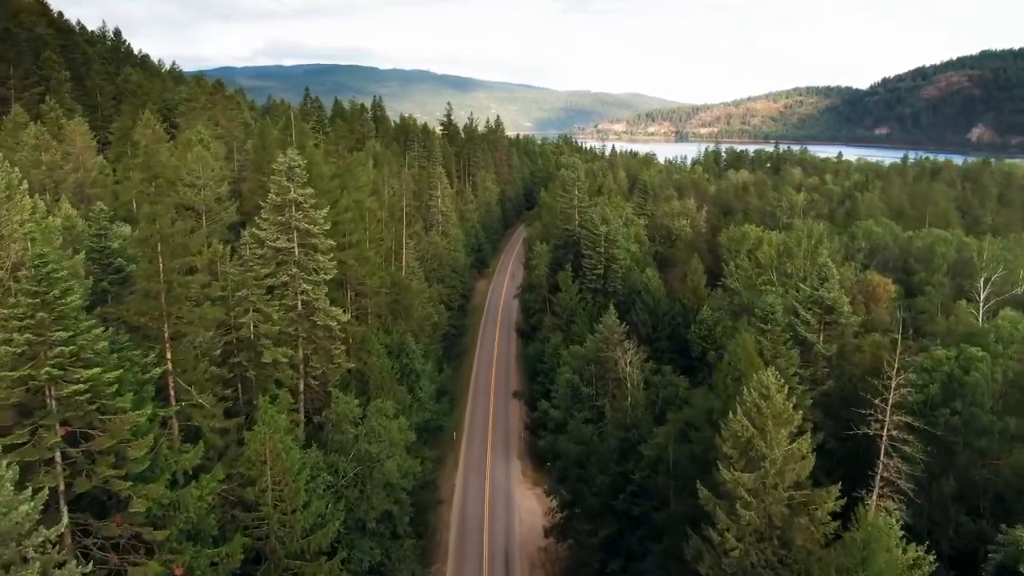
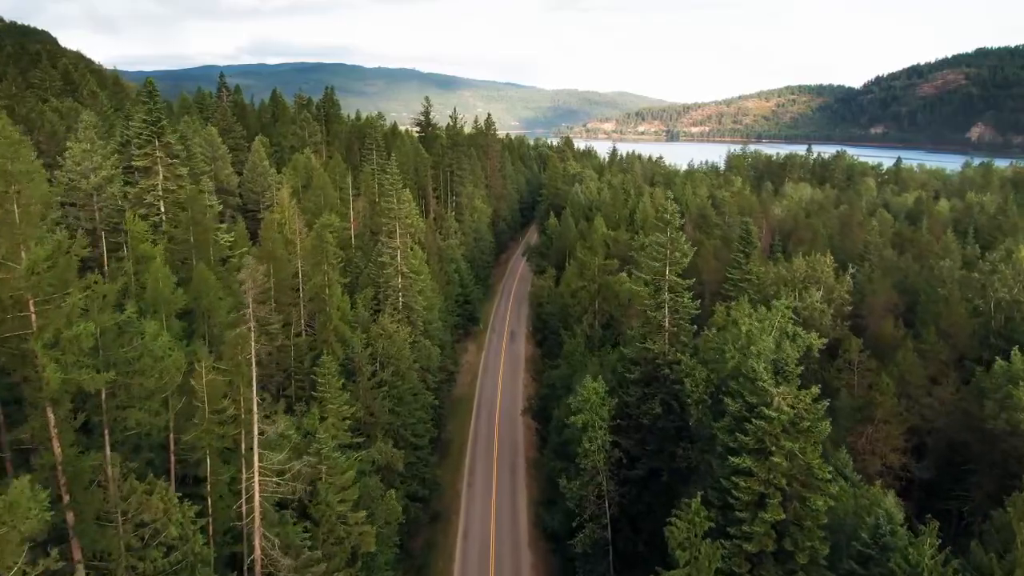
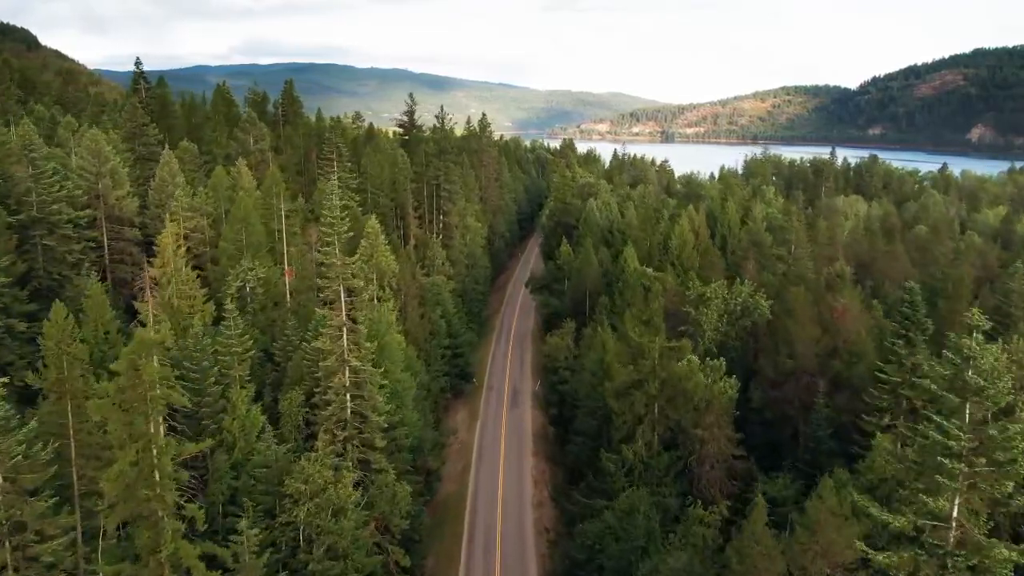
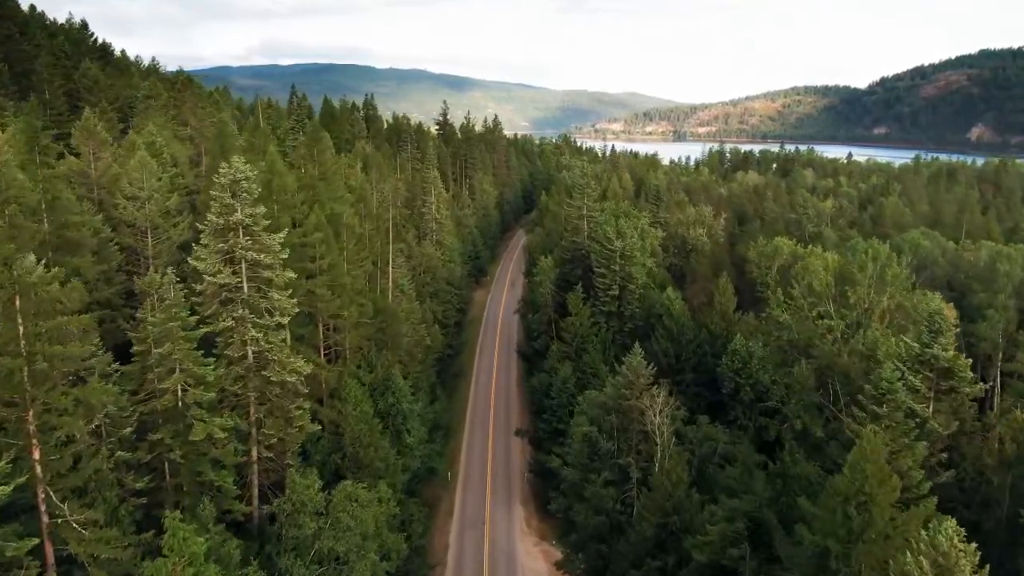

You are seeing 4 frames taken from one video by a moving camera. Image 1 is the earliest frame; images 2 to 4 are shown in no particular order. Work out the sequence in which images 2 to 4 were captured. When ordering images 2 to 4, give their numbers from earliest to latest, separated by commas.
4, 2, 3
